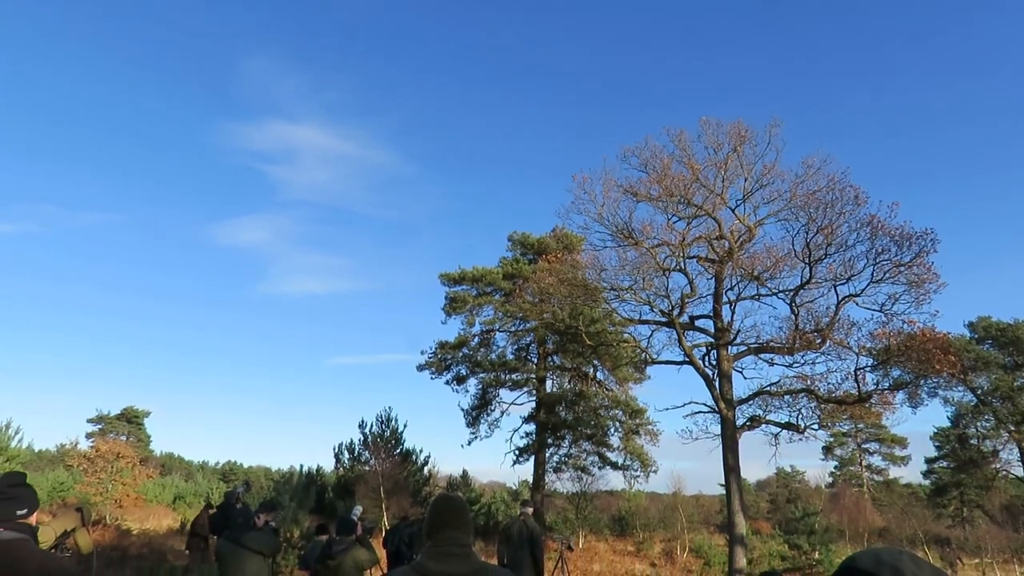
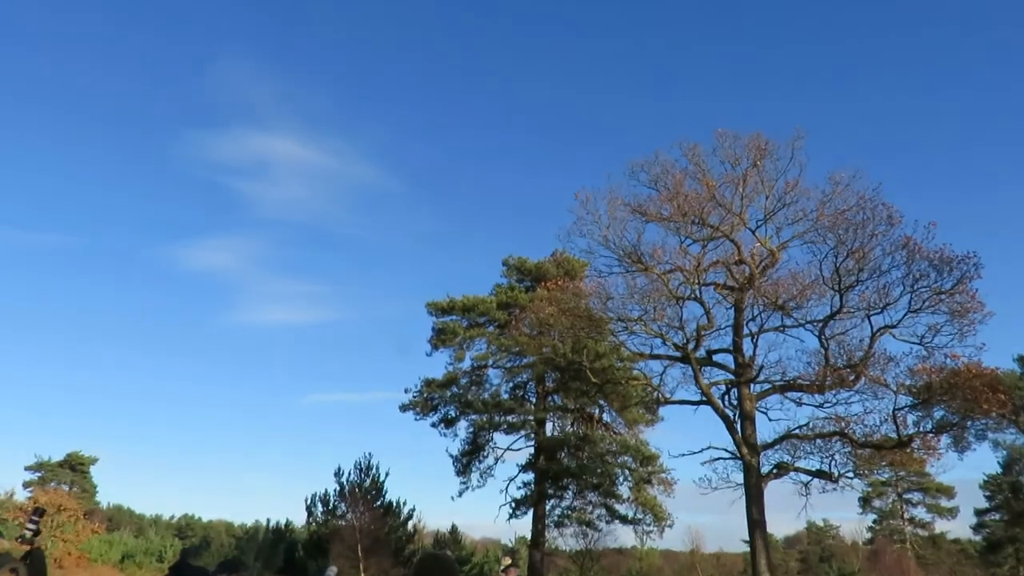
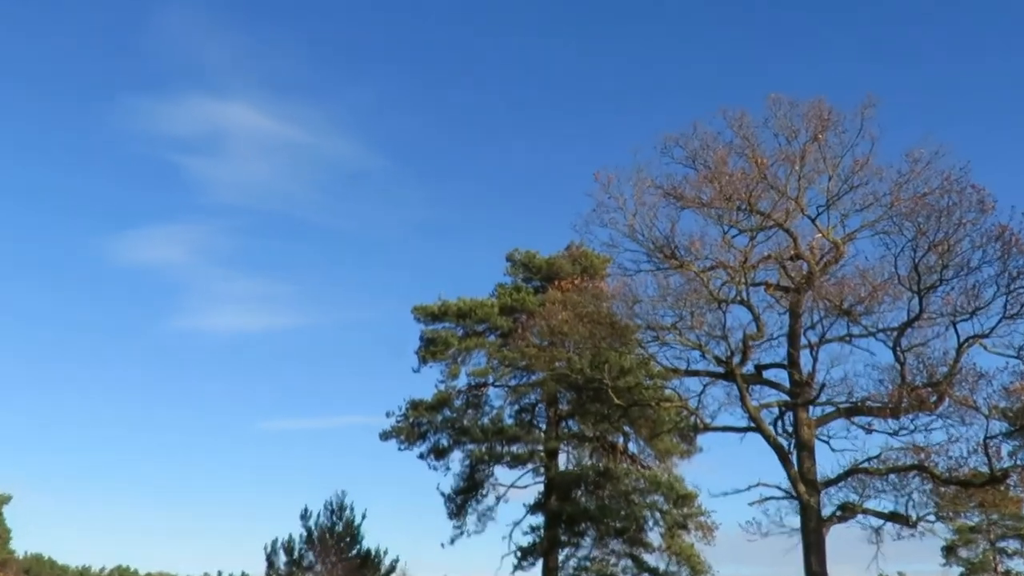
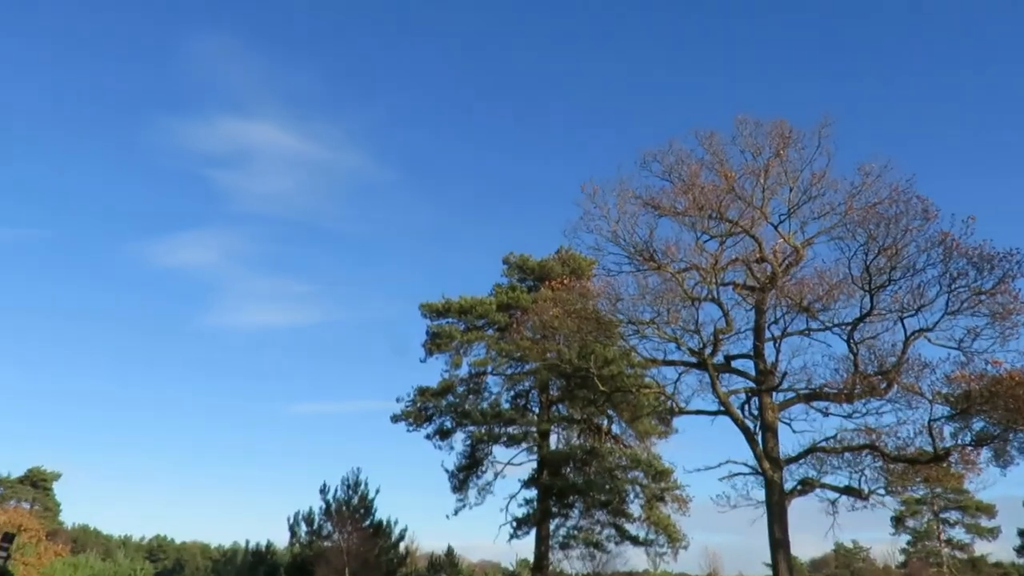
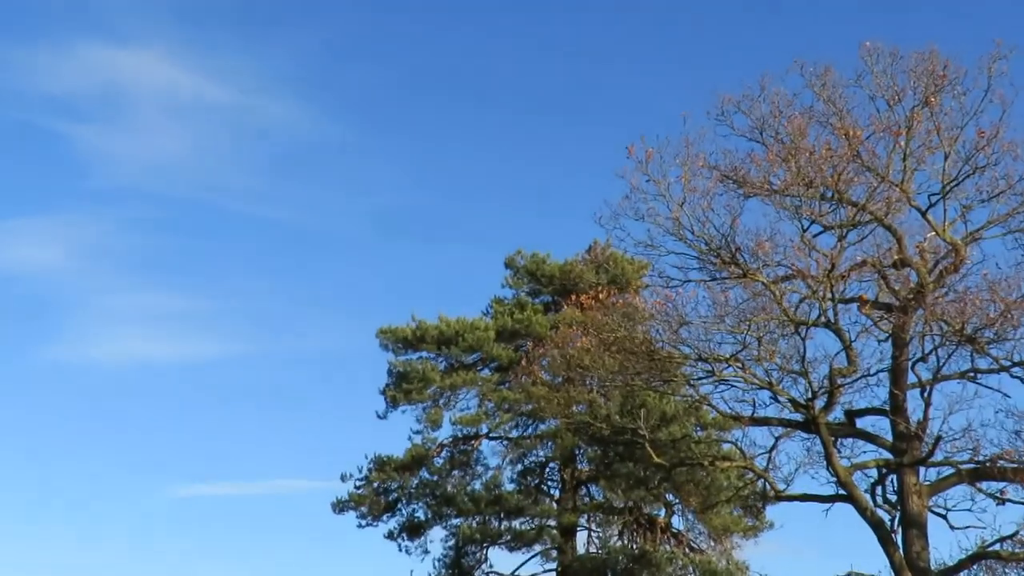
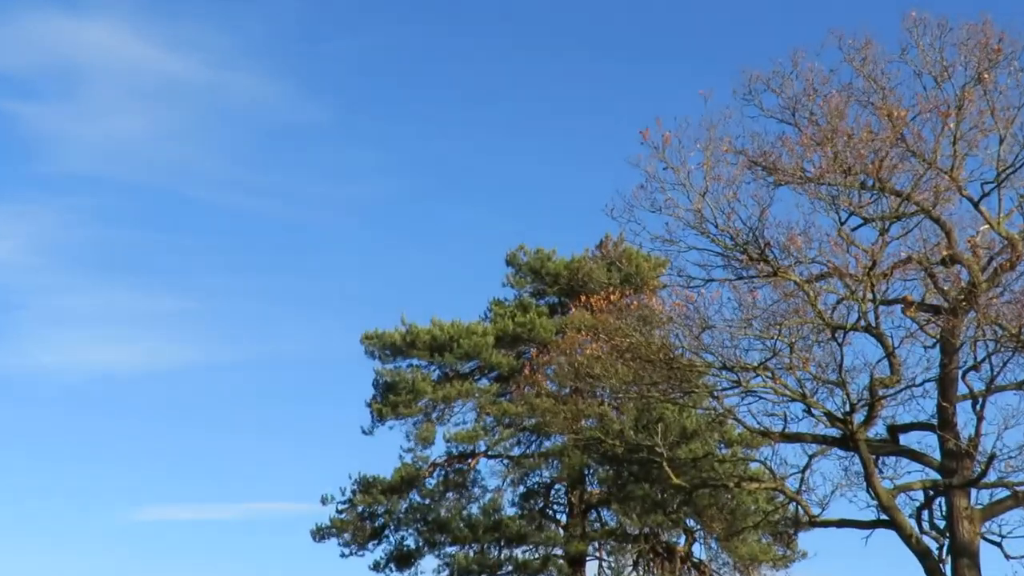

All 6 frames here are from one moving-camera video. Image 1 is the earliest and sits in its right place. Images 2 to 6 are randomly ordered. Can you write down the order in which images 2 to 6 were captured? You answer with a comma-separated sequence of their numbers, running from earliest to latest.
2, 4, 3, 5, 6
